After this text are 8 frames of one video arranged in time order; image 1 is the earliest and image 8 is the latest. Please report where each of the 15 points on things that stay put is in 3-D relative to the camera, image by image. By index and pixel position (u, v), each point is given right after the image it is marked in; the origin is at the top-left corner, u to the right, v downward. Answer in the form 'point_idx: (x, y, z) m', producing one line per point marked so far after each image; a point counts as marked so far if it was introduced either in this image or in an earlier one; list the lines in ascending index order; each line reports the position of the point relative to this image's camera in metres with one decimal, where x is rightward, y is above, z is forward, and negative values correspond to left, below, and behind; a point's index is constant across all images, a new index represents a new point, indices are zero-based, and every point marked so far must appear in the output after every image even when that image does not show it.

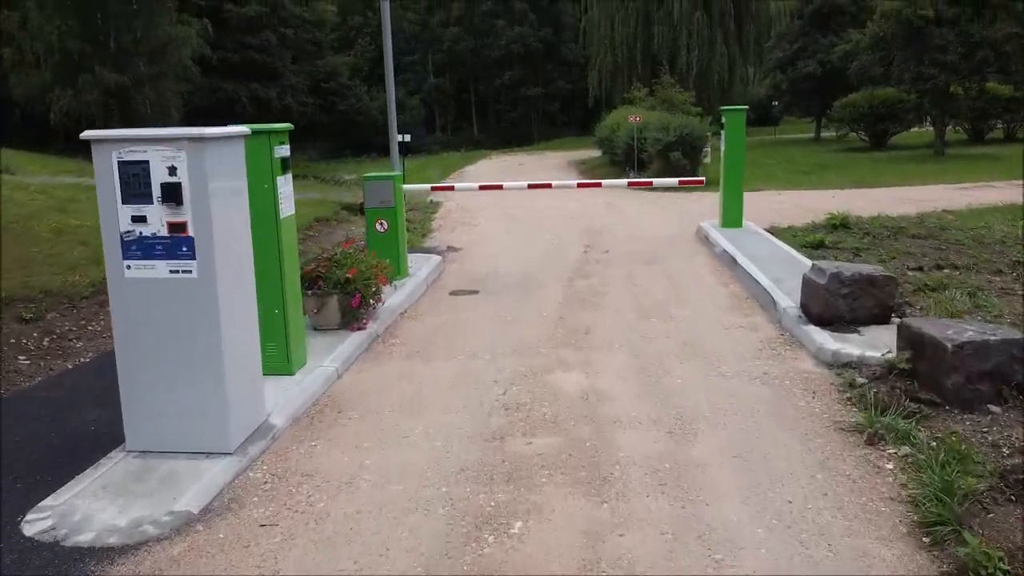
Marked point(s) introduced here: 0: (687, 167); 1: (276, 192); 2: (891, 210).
0: (+4.5, +3.1, +18.7) m
1: (-1.6, +0.6, +4.9) m
2: (+6.9, +1.4, +13.2) m
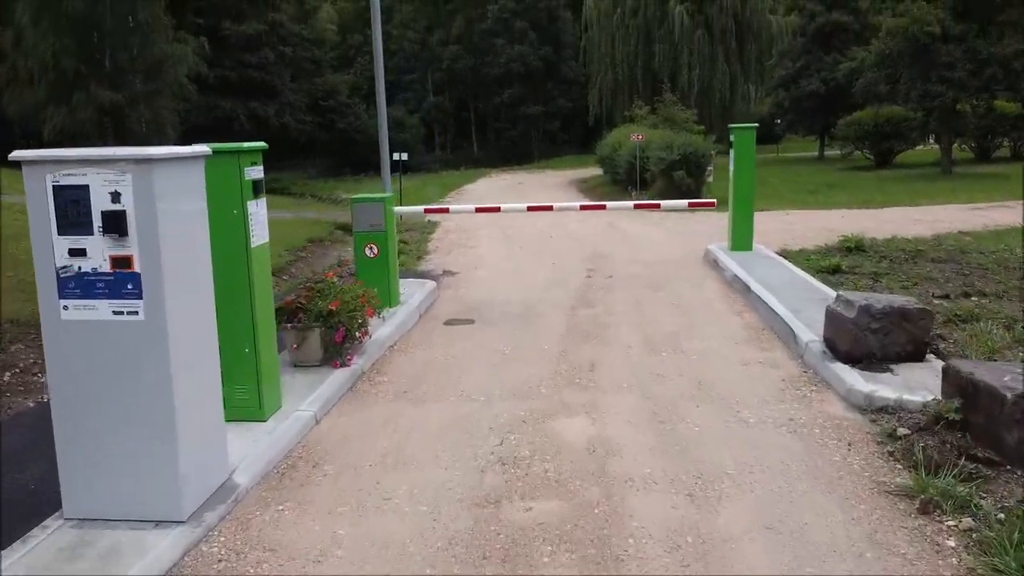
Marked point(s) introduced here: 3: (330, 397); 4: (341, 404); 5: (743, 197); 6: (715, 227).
0: (+4.5, +2.5, +18.3) m
1: (-1.6, +0.4, +4.4) m
2: (+6.9, +1.0, +12.8) m
3: (-1.3, -0.8, +5.1) m
4: (-1.2, -0.8, +5.2) m
5: (+3.1, +1.2, +9.8) m
6: (+3.5, +1.0, +12.6) m
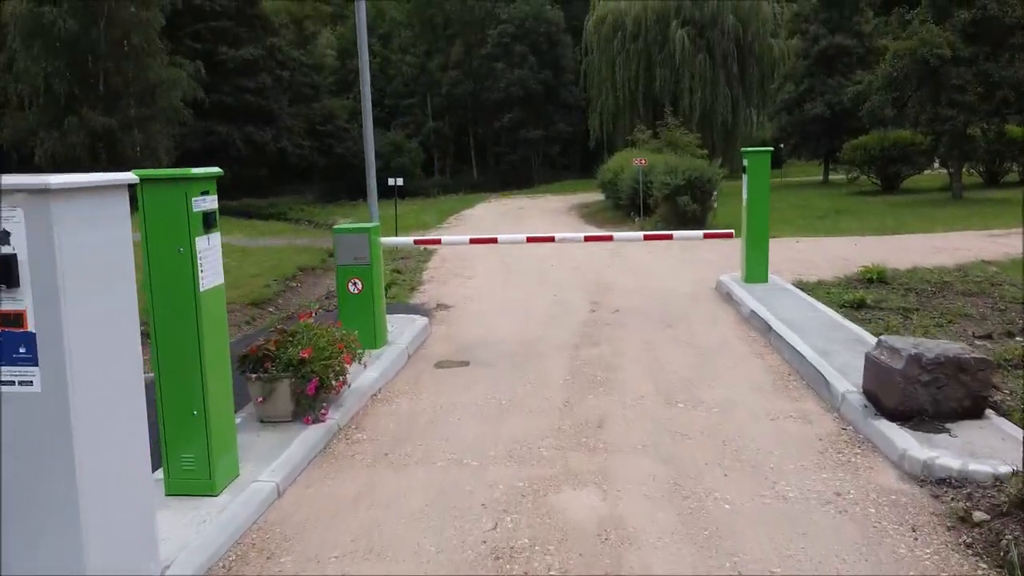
0: (+4.5, +1.8, +17.7) m
1: (-1.6, +0.2, +3.7) m
2: (+6.8, +0.5, +12.1) m
3: (-1.3, -1.0, +4.4) m
4: (-1.2, -1.1, +4.5) m
5: (+3.1, +0.8, +9.2) m
6: (+3.5, +0.5, +12.0) m
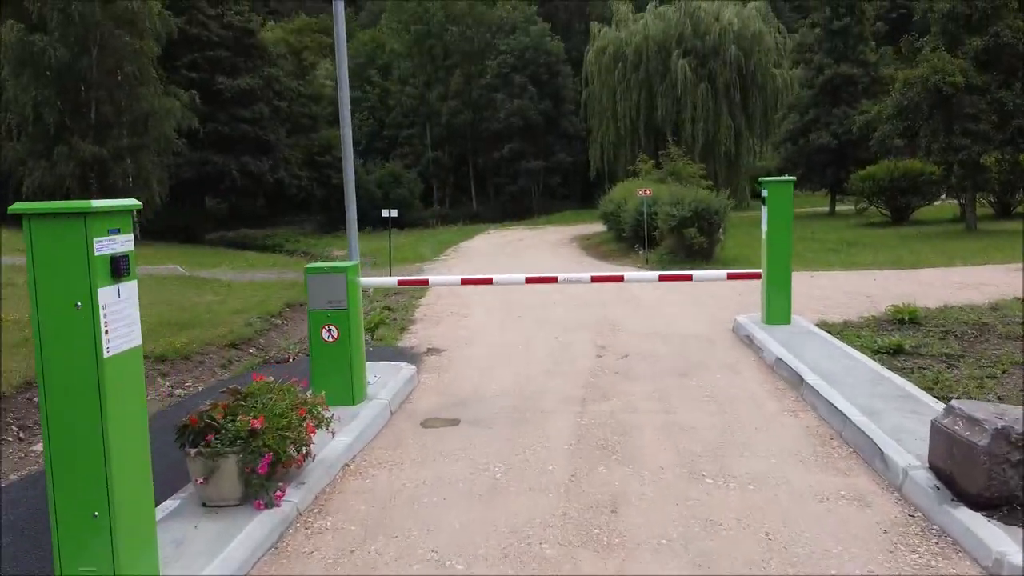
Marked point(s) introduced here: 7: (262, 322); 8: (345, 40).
0: (+4.4, +1.0, +16.9) m
1: (-1.6, -0.1, +2.9) m
2: (+6.8, -0.1, +11.3) m
3: (-1.3, -1.3, +3.5) m
4: (-1.3, -1.4, +3.6) m
5: (+3.0, +0.3, +8.4) m
6: (+3.5, -0.1, +11.1) m
7: (-4.2, -0.6, +12.2) m
8: (-1.6, +2.3, +7.0) m
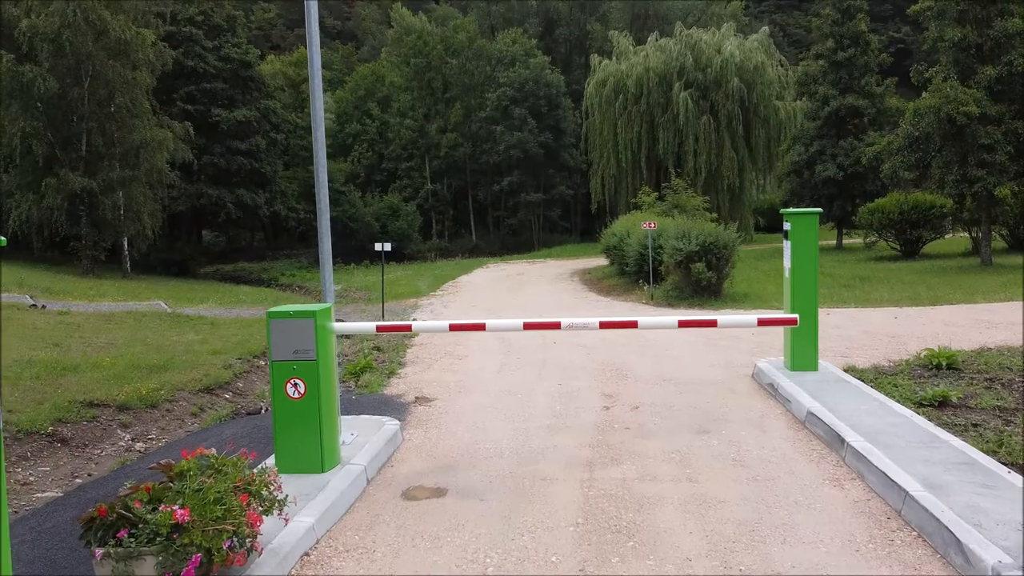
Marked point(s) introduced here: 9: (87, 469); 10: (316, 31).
0: (+4.4, +0.2, +16.1) m
1: (-1.7, -0.3, +2.1) m
2: (+6.8, -0.7, +10.5) m
3: (-1.3, -1.6, +2.7) m
4: (-1.3, -1.6, +2.7) m
5: (+3.0, -0.1, +7.6) m
6: (+3.4, -0.6, +10.3) m
7: (-4.2, -1.2, +11.4) m
8: (-1.6, +2.0, +6.3) m
9: (-4.1, -1.7, +6.9) m
10: (-1.7, +2.2, +6.2) m
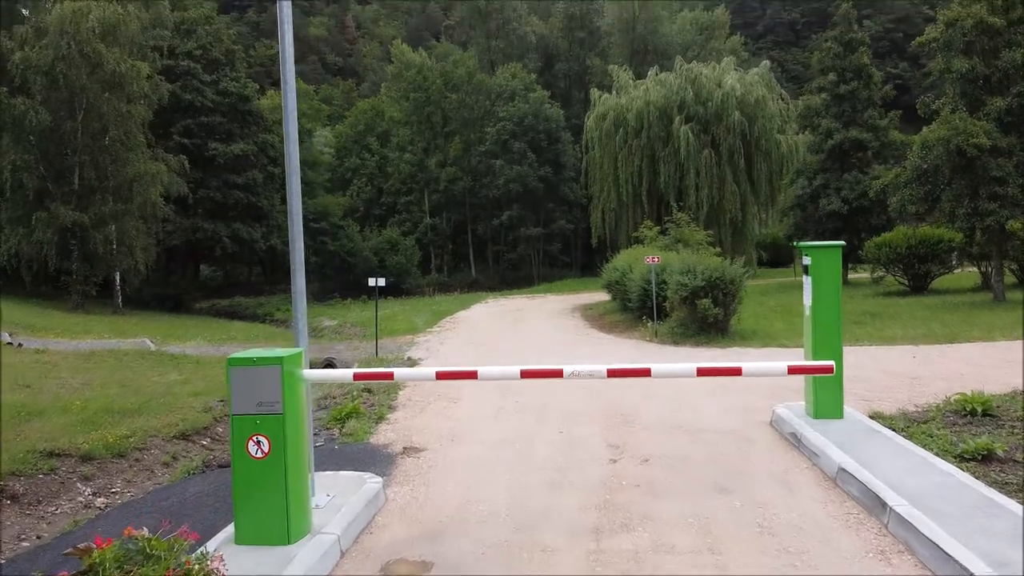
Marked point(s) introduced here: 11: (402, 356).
0: (+4.4, -0.6, +15.5) m
1: (-1.7, -0.4, +1.5) m
2: (+6.8, -1.2, +9.8) m
3: (-1.4, -1.7, +2.0) m
4: (-1.3, -1.8, +2.0) m
5: (+3.0, -0.5, +6.9) m
6: (+3.4, -1.2, +9.7) m
7: (-4.2, -1.7, +10.7) m
8: (-1.7, +1.6, +5.7) m
9: (-4.1, -2.1, +6.3) m
10: (-1.7, +1.9, +5.7) m
11: (-2.4, -1.4, +15.5) m
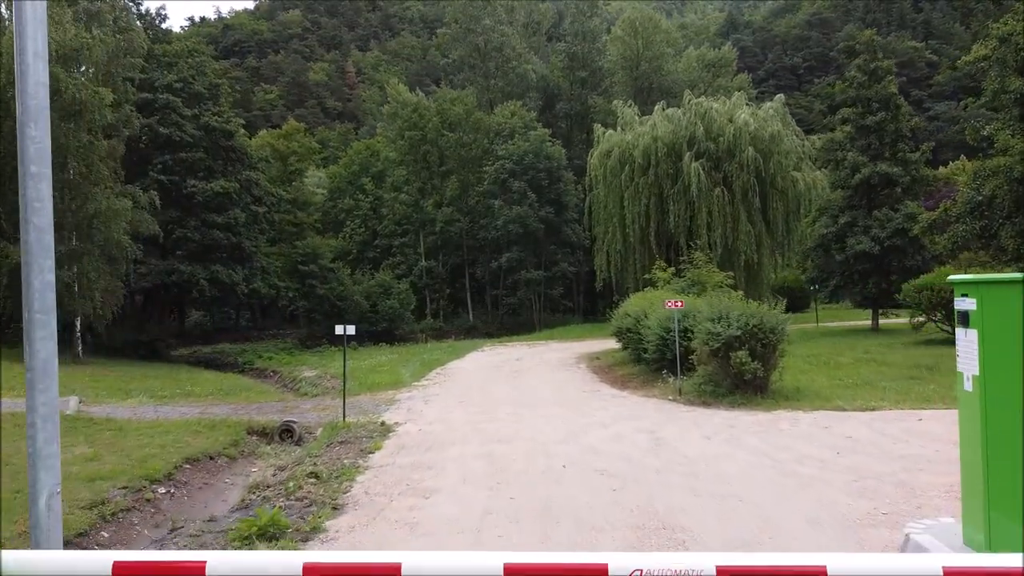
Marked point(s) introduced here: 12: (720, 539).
0: (+4.3, -1.5, +12.9) m
1: (-1.8, -0.4, -1.1) m
2: (+6.7, -1.8, +7.2) m
3: (-1.4, -1.7, -0.7) m
4: (-1.4, -1.8, -0.6) m
5: (+2.9, -0.9, +4.3) m
6: (+3.4, -1.7, +7.0) m
7: (-4.3, -2.3, +8.0) m
8: (-1.7, +1.4, +3.3) m
9: (-4.1, -2.4, +3.6) m
10: (-1.8, +1.6, +3.3) m
11: (-2.4, -2.3, +12.8) m
12: (+1.7, -1.7, +5.9) m
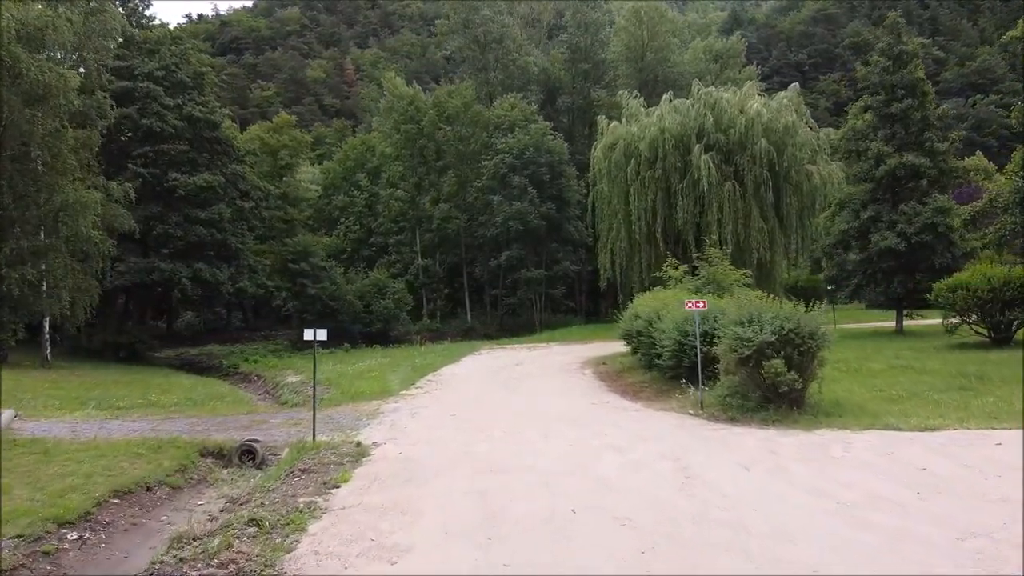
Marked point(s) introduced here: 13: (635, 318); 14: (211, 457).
0: (+4.3, -1.5, +11.1) m
1: (-1.8, -0.4, -2.9) m
2: (+6.7, -1.7, +5.4) m
3: (-1.5, -1.7, -2.4) m
4: (-1.4, -1.8, -2.4) m
5: (+2.9, -0.8, +2.6) m
6: (+3.3, -1.6, +5.3) m
7: (-4.3, -2.3, +6.3) m
8: (-1.8, +1.4, +1.5) m
9: (-4.2, -2.3, +1.8) m
10: (-1.8, +1.6, +1.5) m
11: (-2.5, -2.3, +11.1) m
12: (+1.6, -1.7, +4.2) m
13: (+2.9, -0.7, +17.4) m
14: (-4.3, -2.4, +10.5) m
